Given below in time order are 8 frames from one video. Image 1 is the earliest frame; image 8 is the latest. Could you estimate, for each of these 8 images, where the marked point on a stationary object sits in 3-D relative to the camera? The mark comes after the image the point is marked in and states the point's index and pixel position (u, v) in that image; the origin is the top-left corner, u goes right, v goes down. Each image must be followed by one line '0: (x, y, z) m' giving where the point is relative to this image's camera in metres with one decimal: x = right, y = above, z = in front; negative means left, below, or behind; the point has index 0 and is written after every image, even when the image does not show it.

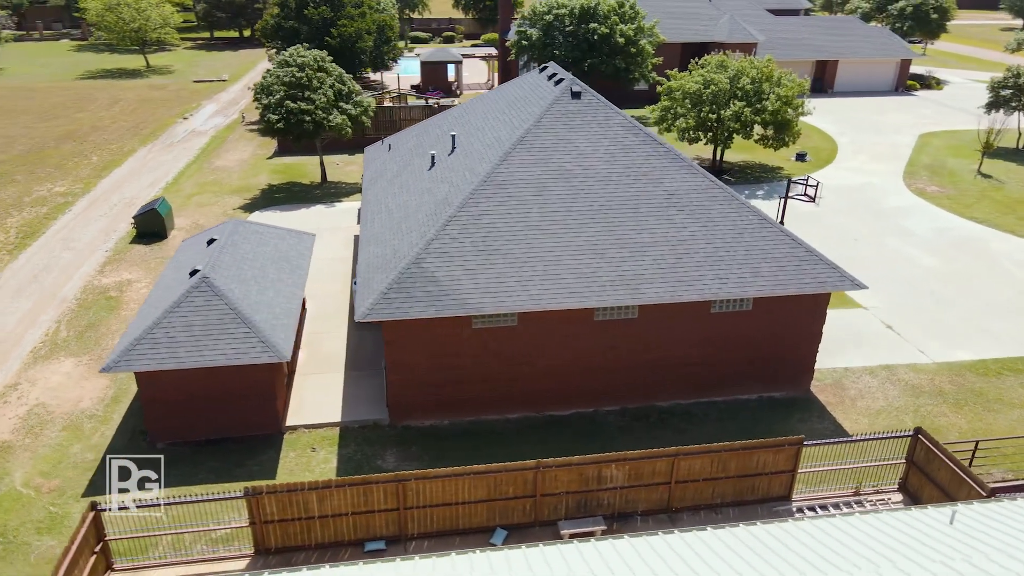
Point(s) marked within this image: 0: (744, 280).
0: (+4.6, +0.2, +14.7) m
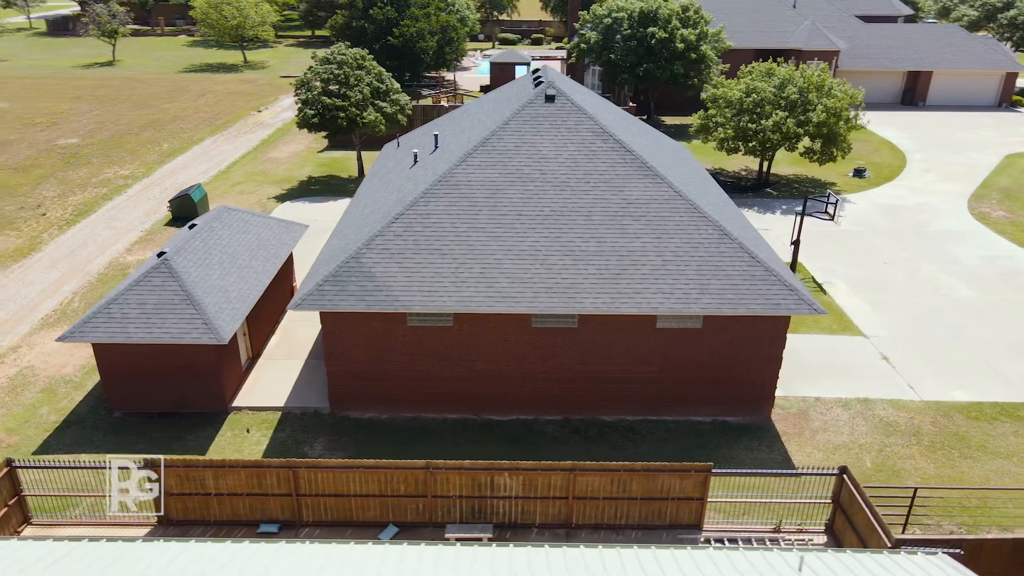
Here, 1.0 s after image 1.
0: (+3.4, -0.2, +14.1) m
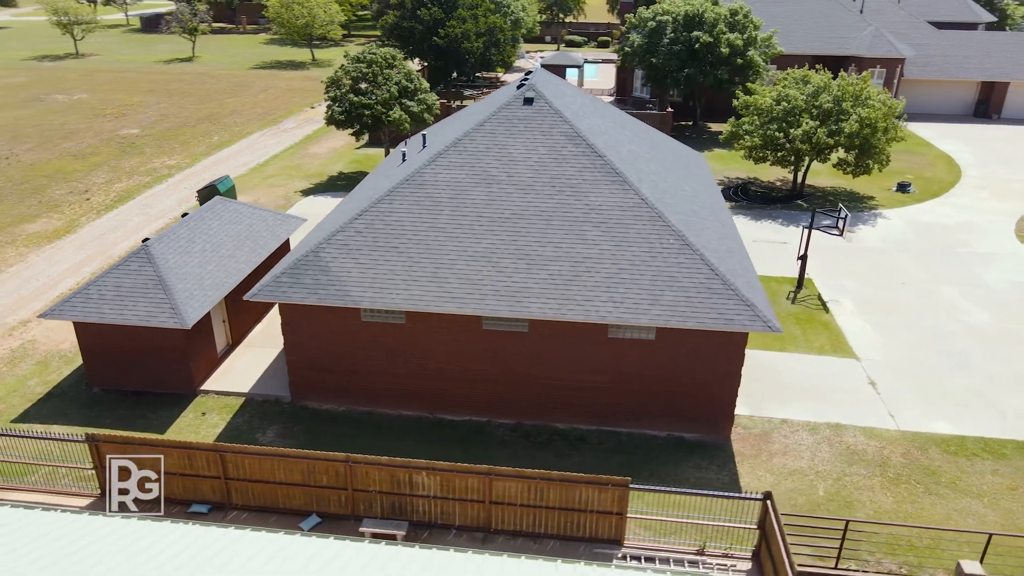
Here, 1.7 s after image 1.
0: (+2.3, -0.3, +13.8) m
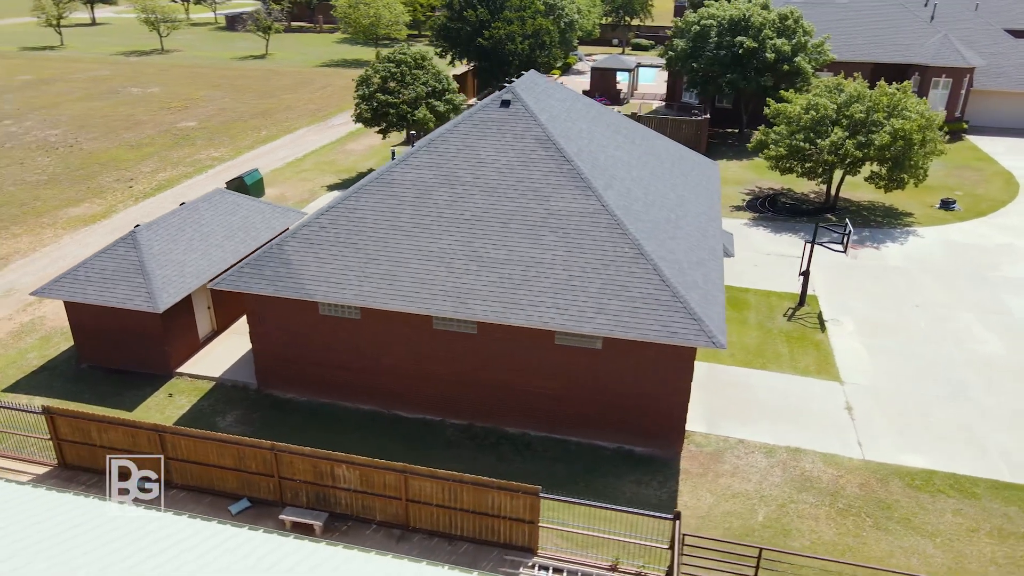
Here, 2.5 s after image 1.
0: (+1.3, -0.5, +13.6) m
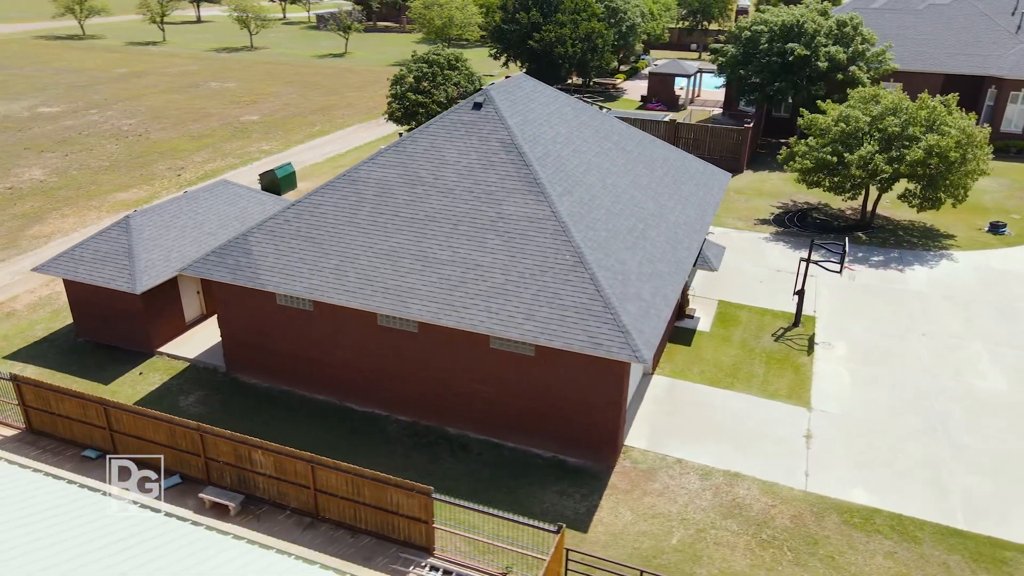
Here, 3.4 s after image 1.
0: (0.0, -0.6, +13.5) m
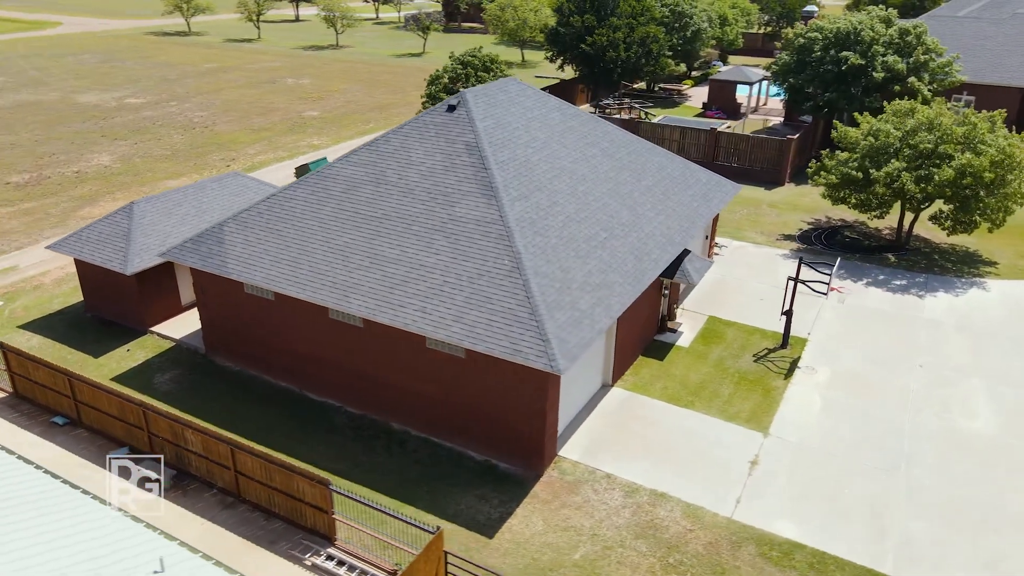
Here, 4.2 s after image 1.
0: (-1.3, -0.6, +13.6) m
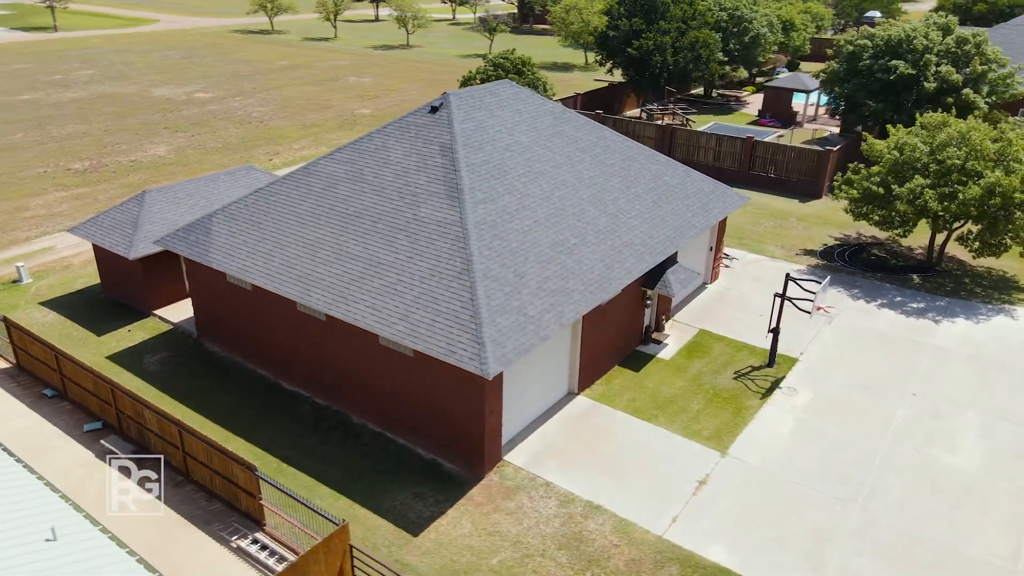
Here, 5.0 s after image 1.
0: (-2.3, -0.6, +13.8) m
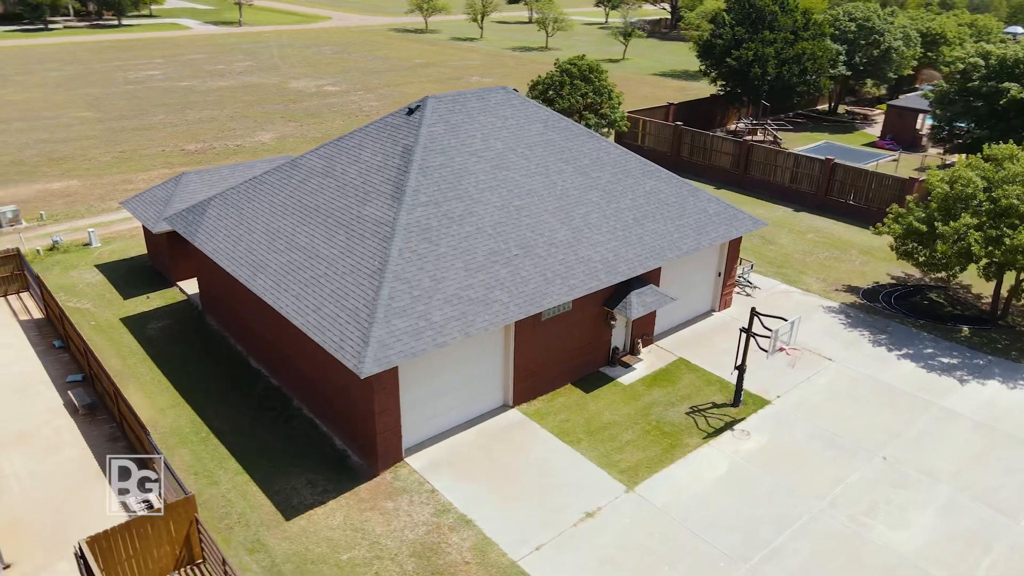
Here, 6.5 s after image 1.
0: (-4.0, -0.4, +14.4) m
